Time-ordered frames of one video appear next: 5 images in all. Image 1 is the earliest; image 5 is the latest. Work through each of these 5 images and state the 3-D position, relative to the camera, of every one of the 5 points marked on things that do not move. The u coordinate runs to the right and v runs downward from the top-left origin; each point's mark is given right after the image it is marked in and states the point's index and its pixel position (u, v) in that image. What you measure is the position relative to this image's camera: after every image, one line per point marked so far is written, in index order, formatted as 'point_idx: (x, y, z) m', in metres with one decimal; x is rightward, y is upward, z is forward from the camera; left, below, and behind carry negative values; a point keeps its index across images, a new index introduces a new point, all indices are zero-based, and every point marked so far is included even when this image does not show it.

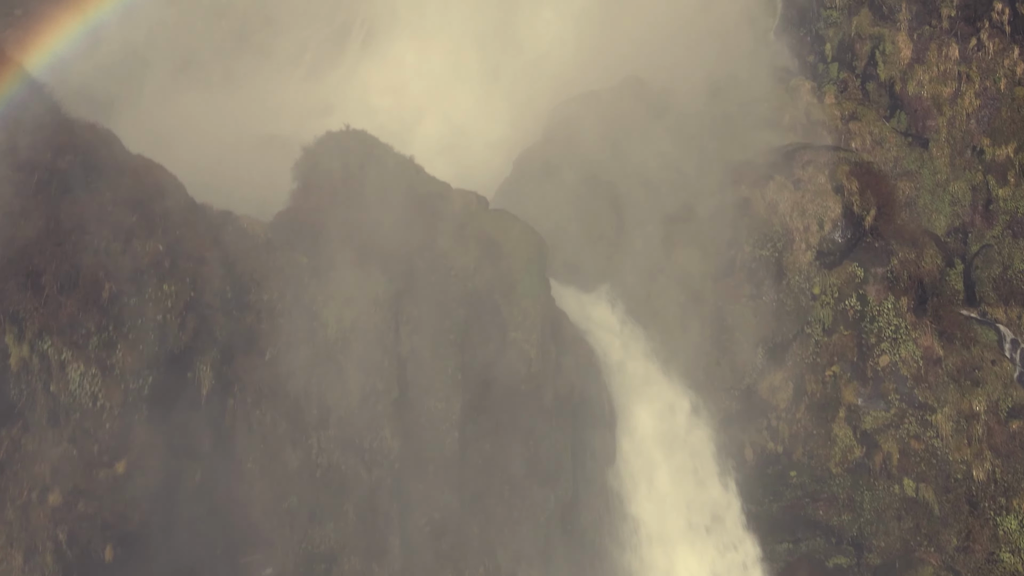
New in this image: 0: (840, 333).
0: (+3.8, -0.5, +16.2) m
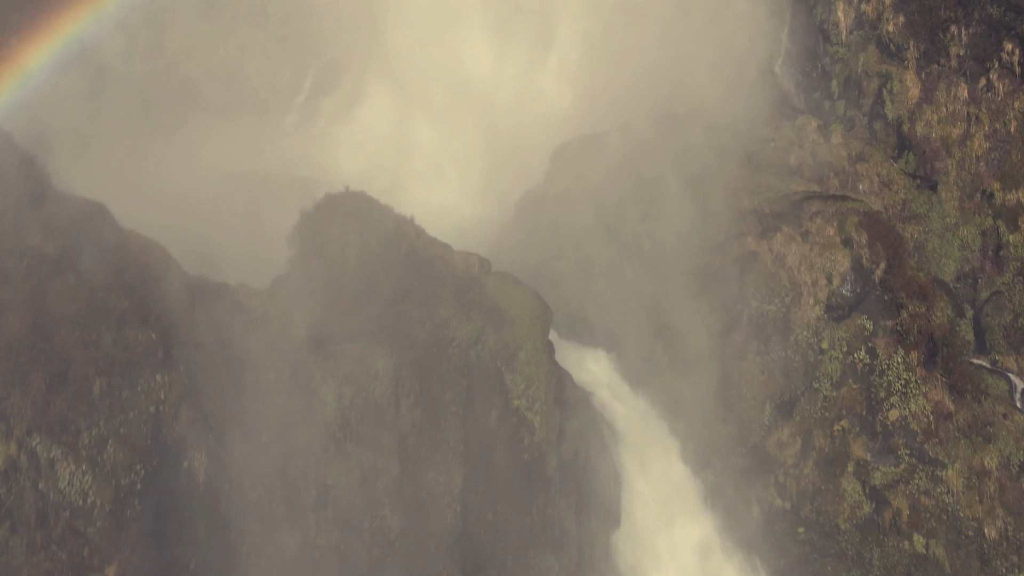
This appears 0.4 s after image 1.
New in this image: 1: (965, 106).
0: (+3.8, -1.1, +15.9) m
1: (+5.9, +2.4, +18.2) m
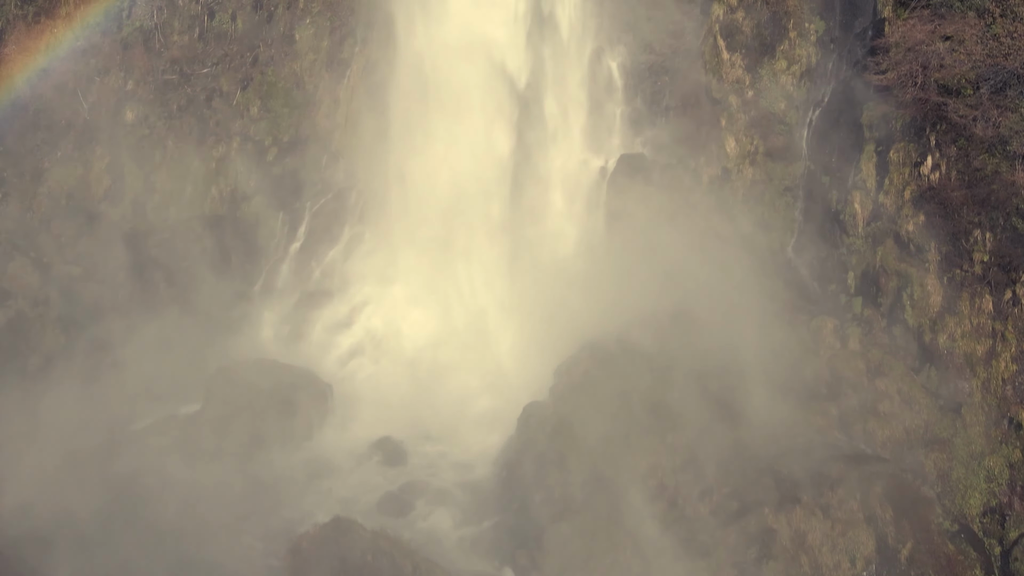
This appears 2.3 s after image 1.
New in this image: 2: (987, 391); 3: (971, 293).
0: (+3.9, -4.0, +15.0) m
1: (+5.9, -0.5, +17.3) m
2: (+5.9, -1.3, +17.2) m
3: (+5.9, -0.1, +17.7) m
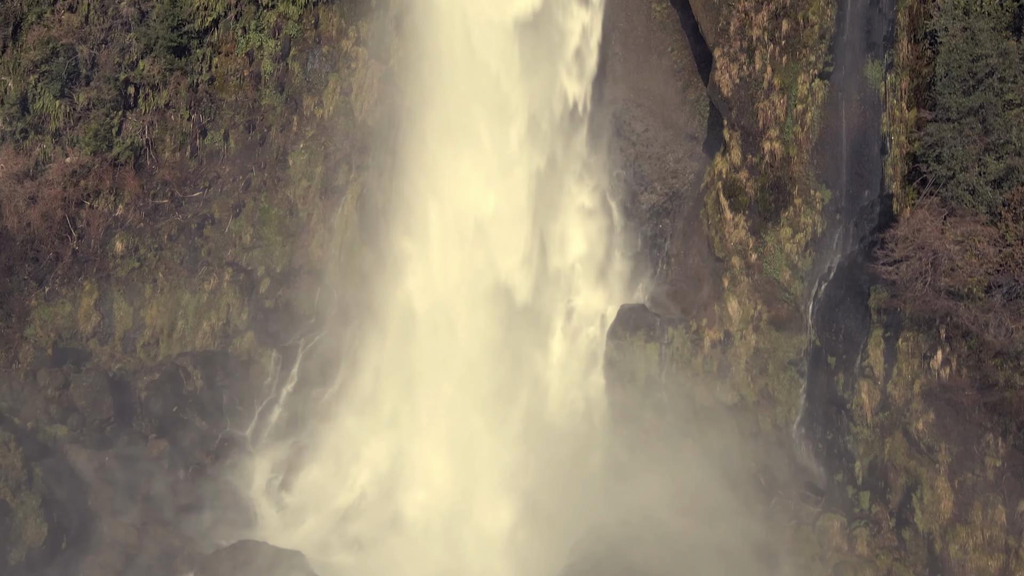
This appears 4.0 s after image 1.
0: (+3.8, -6.7, +14.4) m
1: (+5.9, -3.1, +16.7) m
2: (+5.8, -4.0, +16.6) m
3: (+5.8, -2.8, +17.1) m
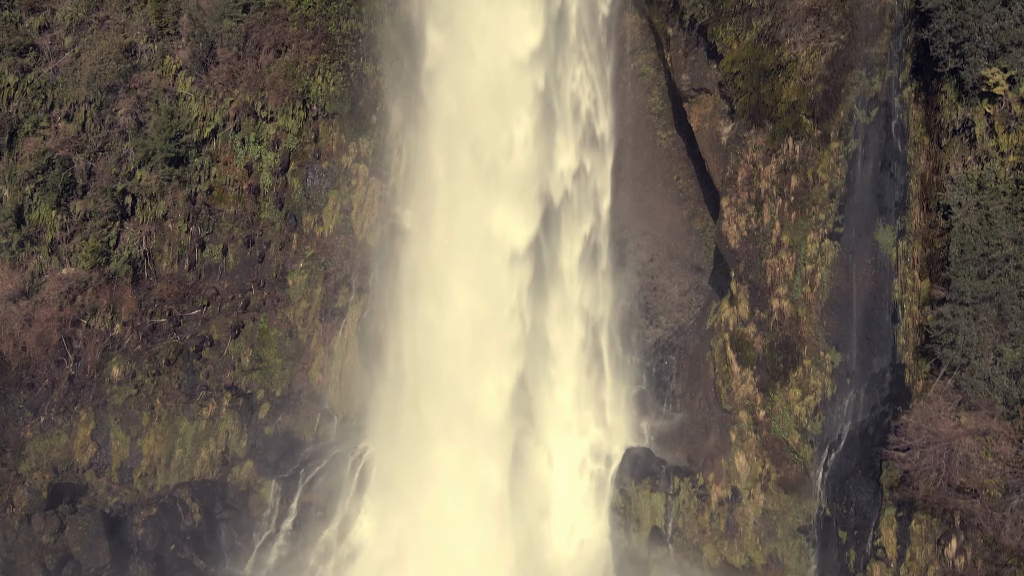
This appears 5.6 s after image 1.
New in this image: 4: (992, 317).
0: (+3.9, -9.1, +13.9) m
1: (+6.0, -5.6, +16.2) m
2: (+5.9, -6.4, +16.1) m
3: (+5.9, -5.2, +16.7) m
4: (+6.0, -0.4, +17.2) m
